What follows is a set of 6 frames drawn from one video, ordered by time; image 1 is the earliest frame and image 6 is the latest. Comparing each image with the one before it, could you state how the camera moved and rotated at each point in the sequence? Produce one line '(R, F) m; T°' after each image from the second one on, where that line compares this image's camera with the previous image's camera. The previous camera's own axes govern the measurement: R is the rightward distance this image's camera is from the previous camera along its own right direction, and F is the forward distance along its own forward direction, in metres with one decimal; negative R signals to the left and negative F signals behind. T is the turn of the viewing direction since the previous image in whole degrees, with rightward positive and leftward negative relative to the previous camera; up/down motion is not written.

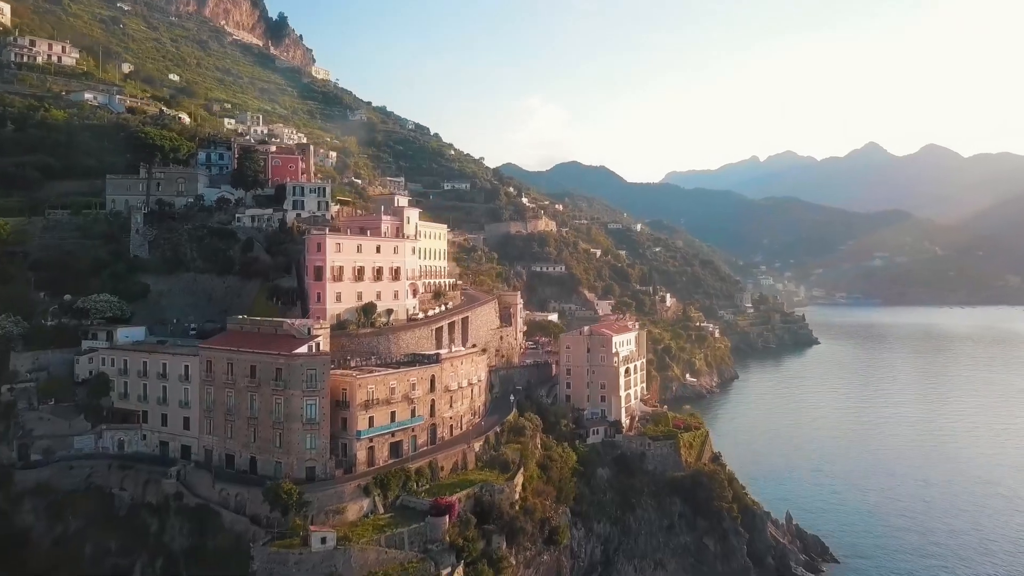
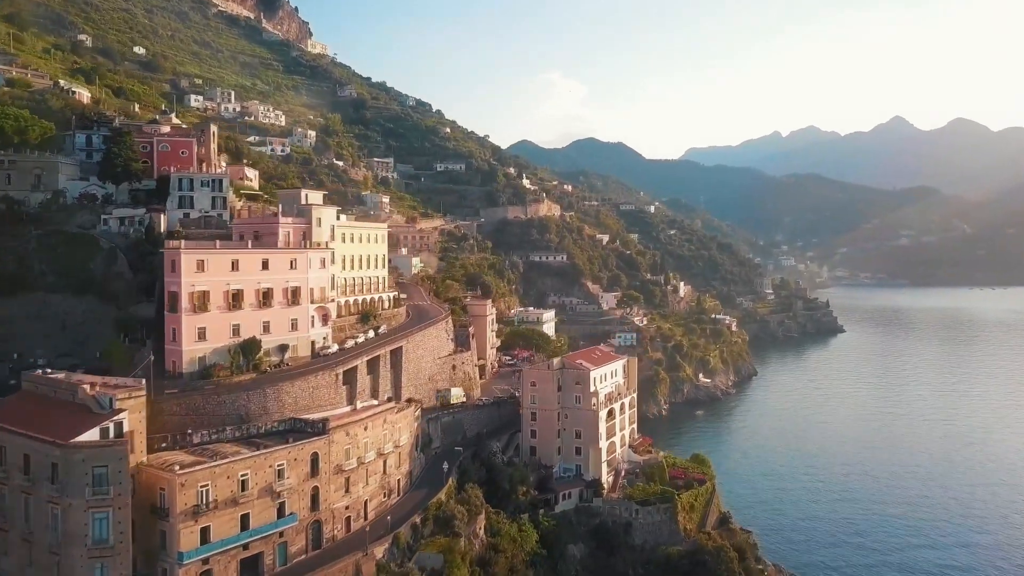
(+2.1, +6.8) m; -1°
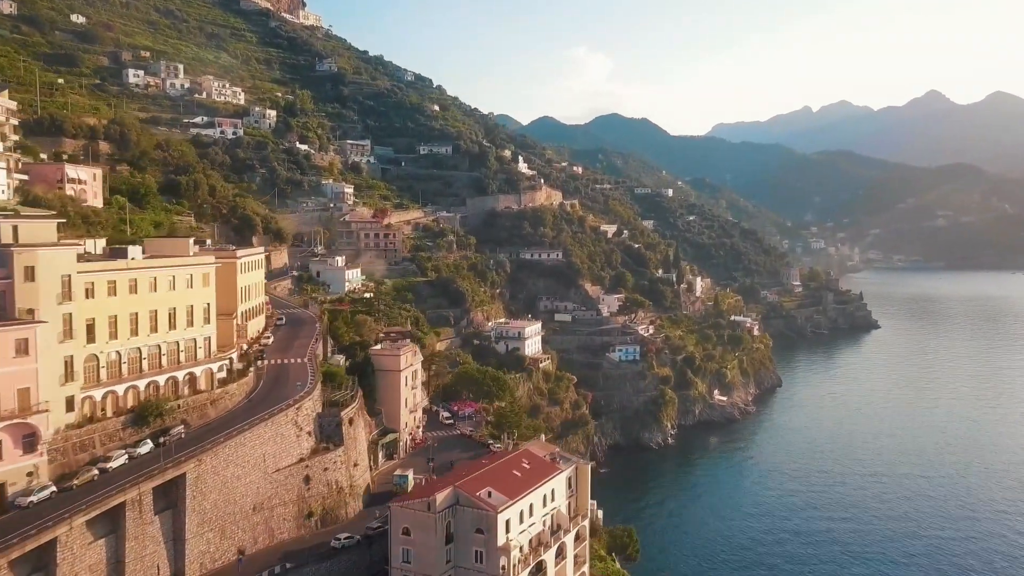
(+3.0, +9.1) m; -2°
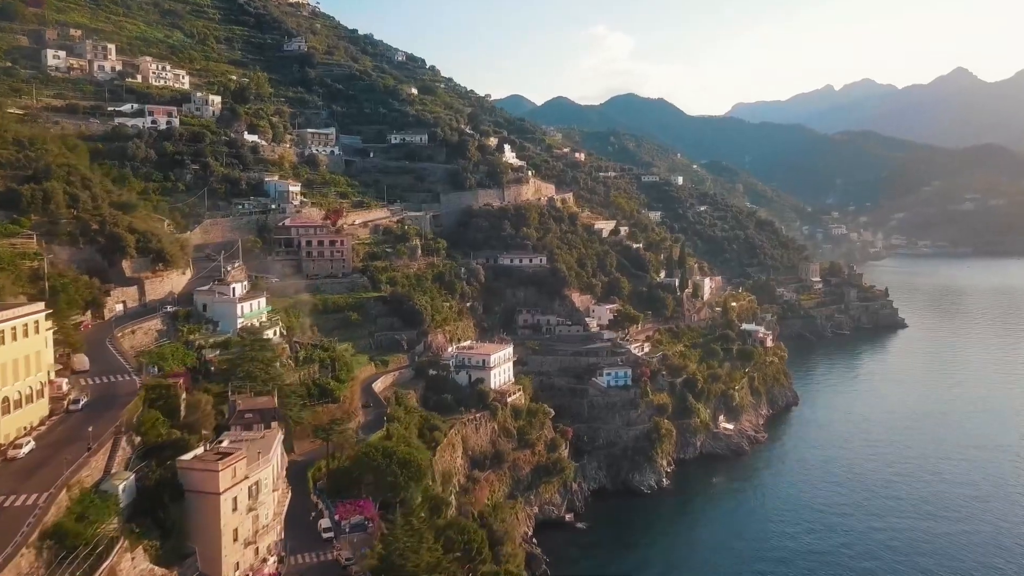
(+2.8, +7.7) m; -1°
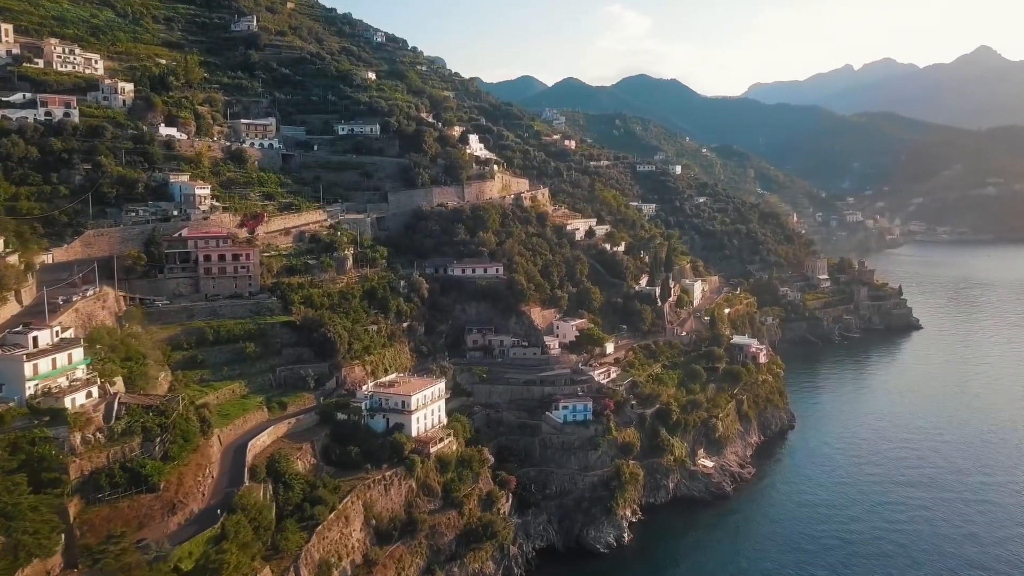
(+3.9, +6.8) m; -1°
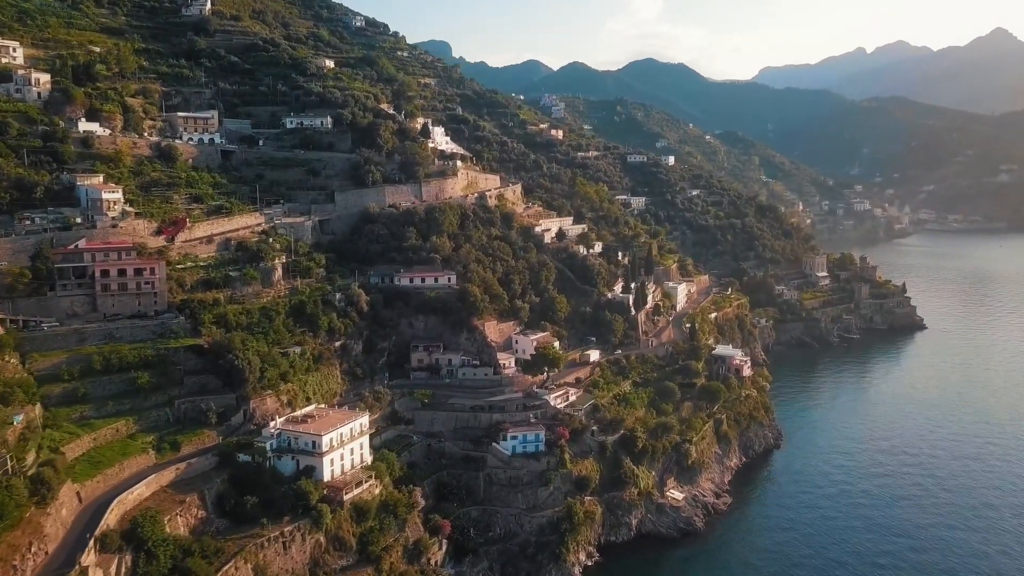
(+3.1, +4.4) m; -1°
